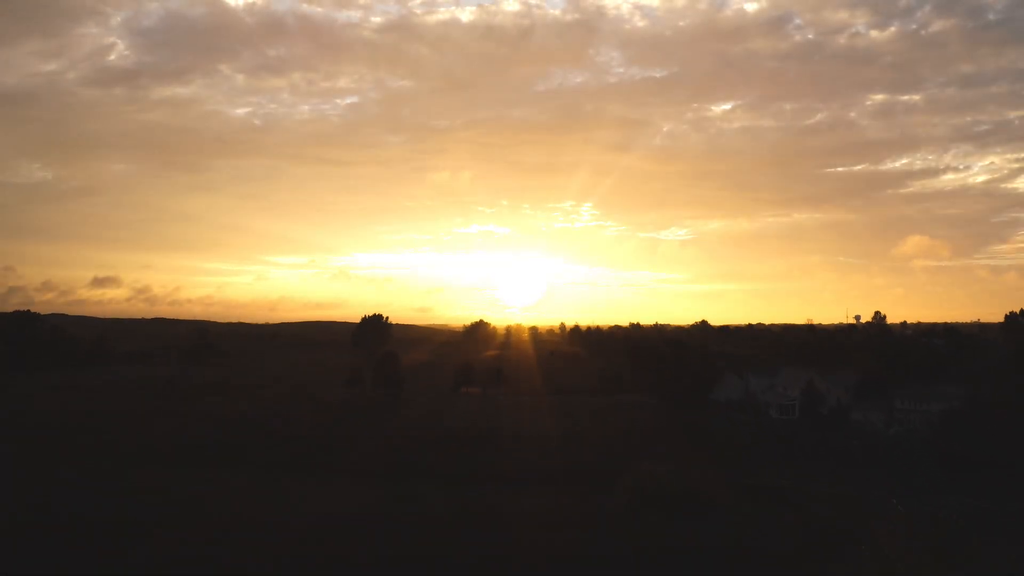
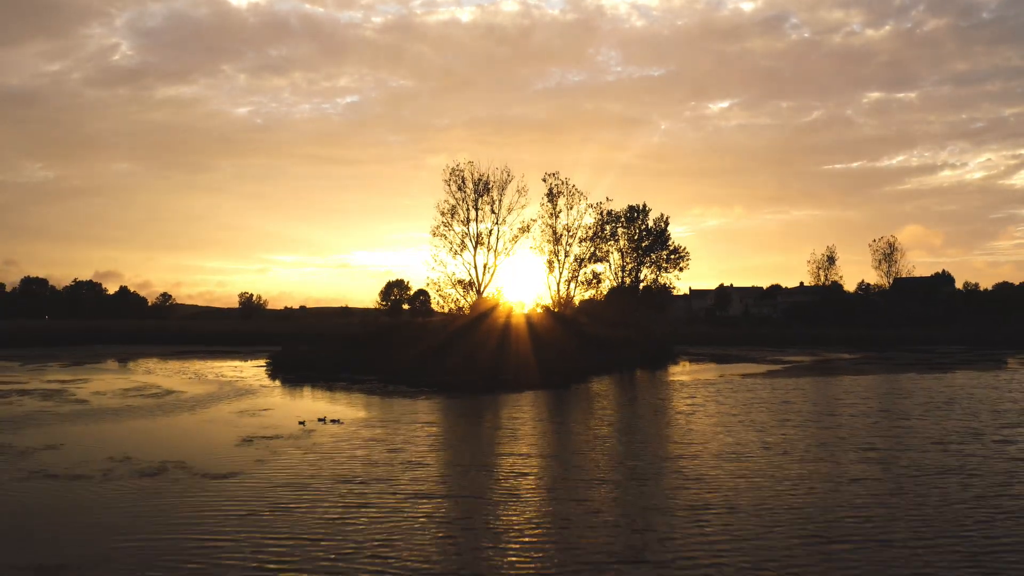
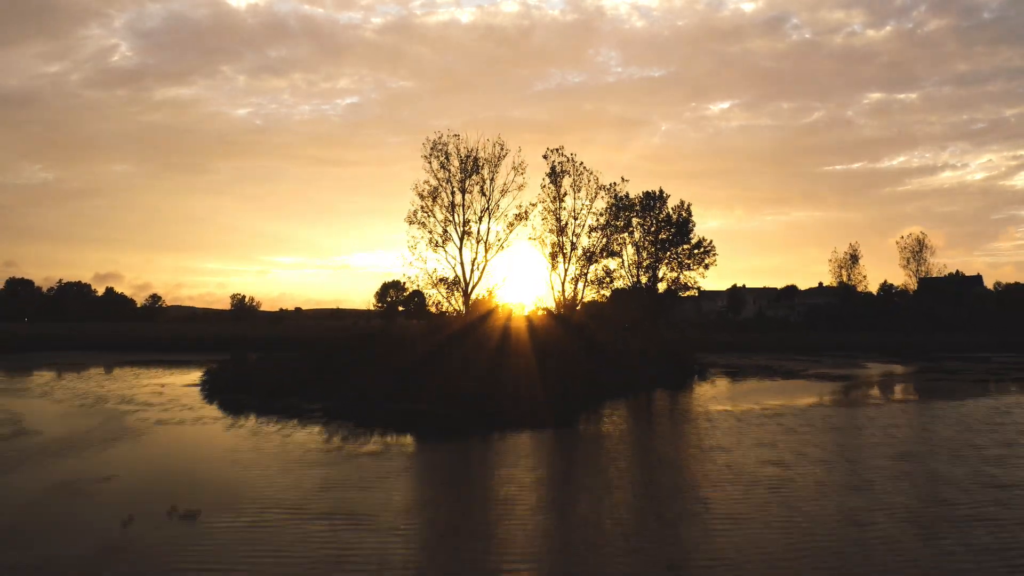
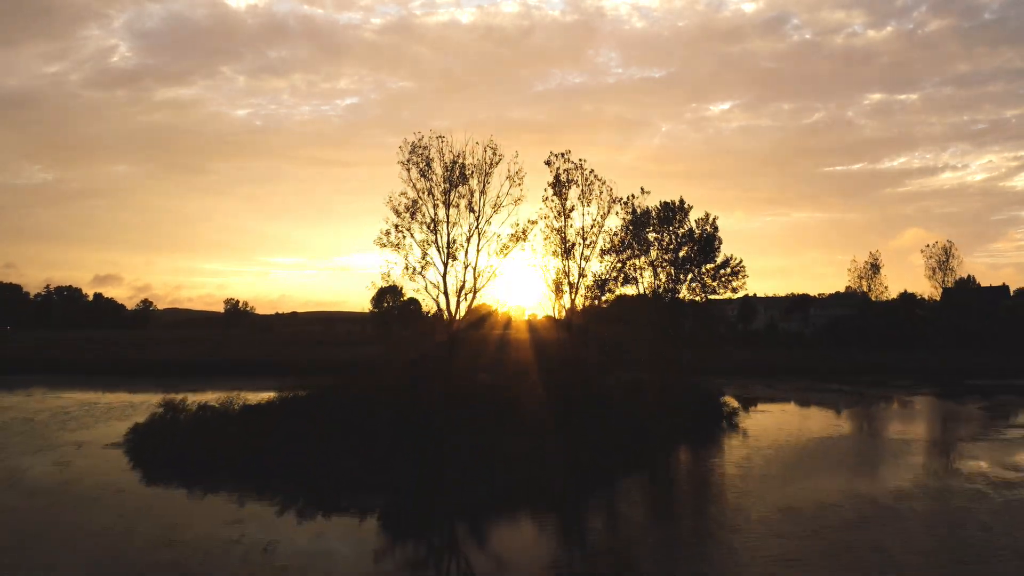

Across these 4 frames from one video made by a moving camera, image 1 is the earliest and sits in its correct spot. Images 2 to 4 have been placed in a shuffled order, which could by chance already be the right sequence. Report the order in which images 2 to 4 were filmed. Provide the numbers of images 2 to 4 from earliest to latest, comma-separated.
4, 3, 2
